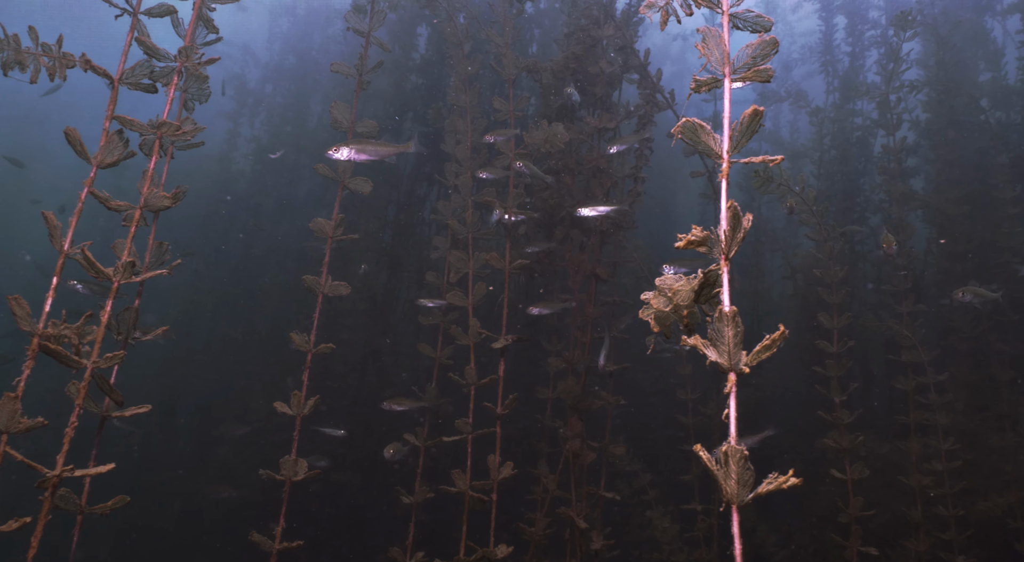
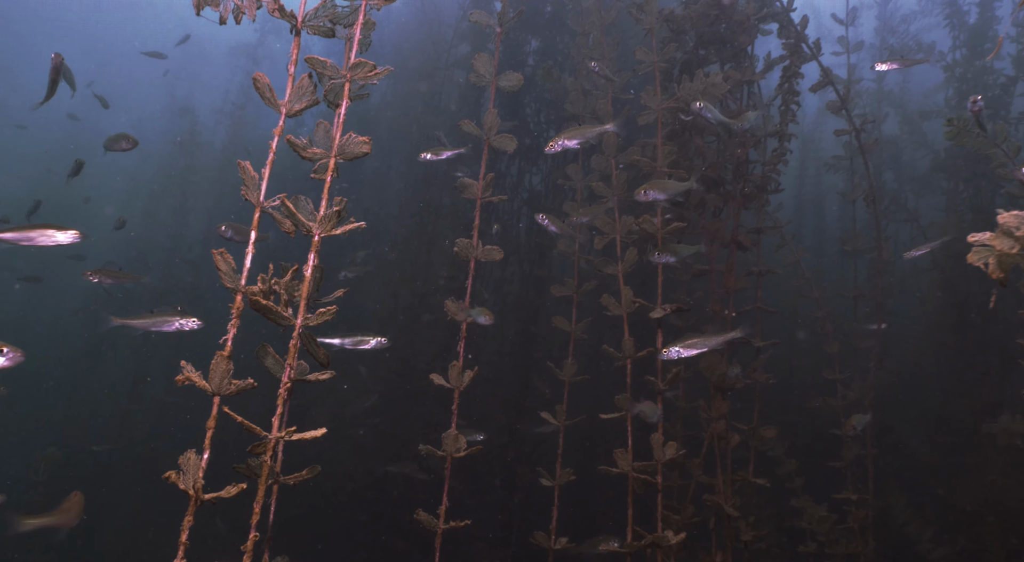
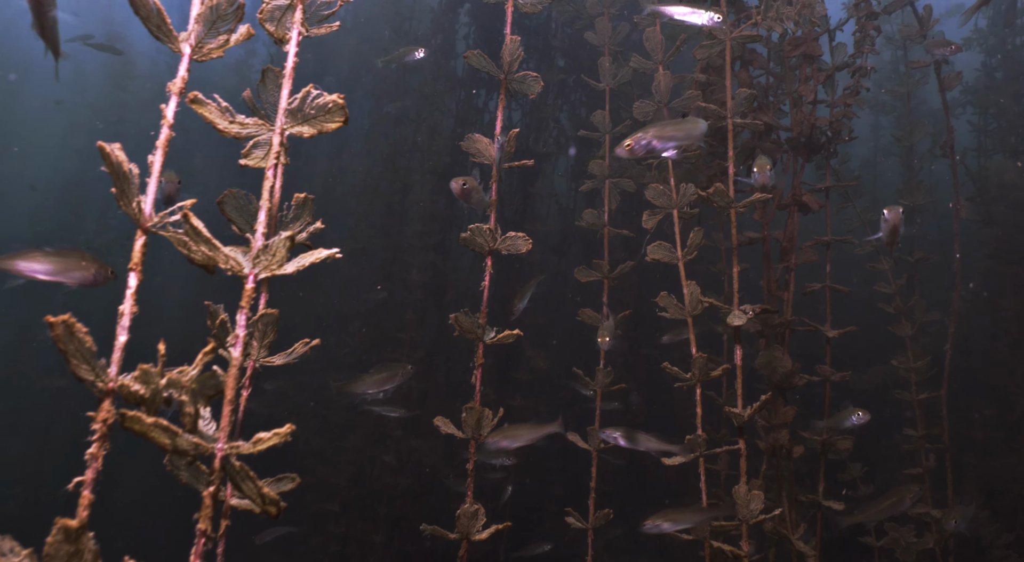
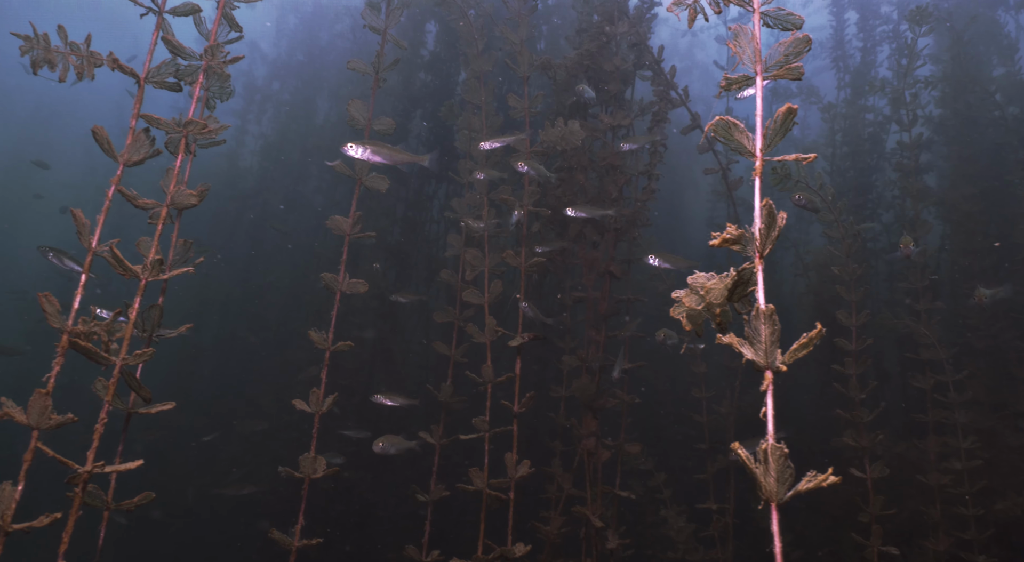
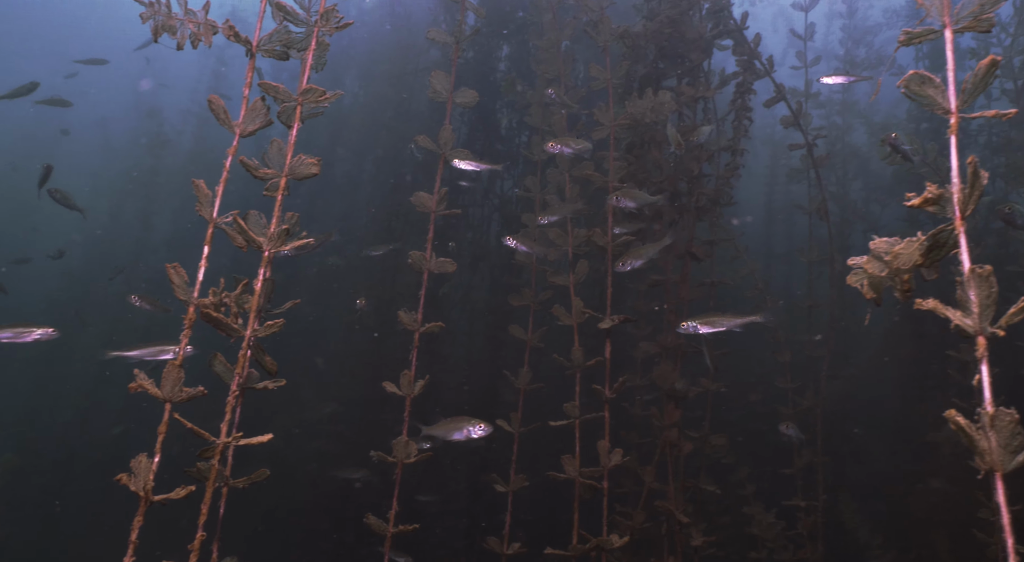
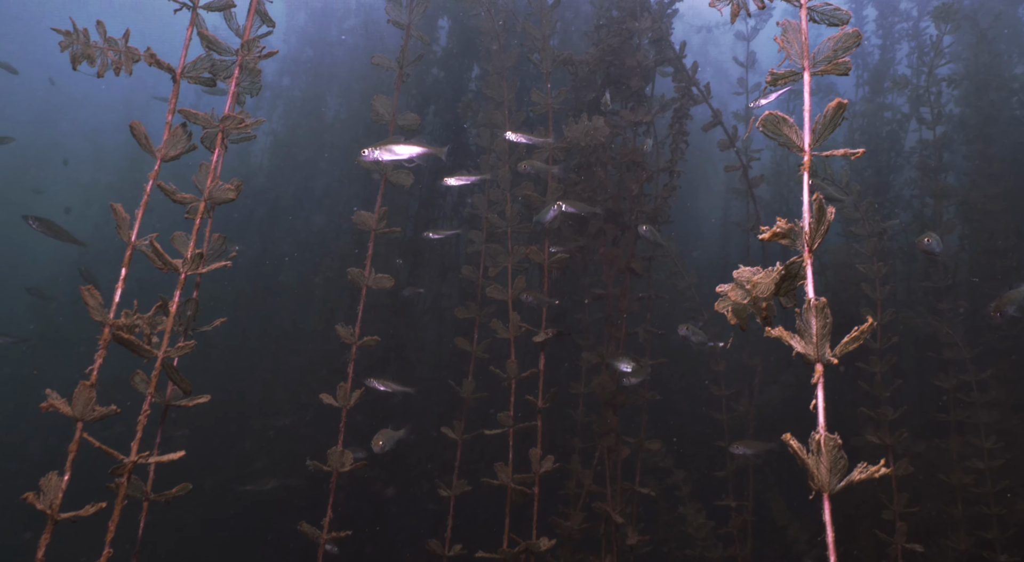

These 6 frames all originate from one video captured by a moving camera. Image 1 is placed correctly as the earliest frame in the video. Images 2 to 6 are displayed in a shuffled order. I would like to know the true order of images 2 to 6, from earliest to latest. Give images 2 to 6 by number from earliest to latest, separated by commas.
4, 6, 5, 2, 3
